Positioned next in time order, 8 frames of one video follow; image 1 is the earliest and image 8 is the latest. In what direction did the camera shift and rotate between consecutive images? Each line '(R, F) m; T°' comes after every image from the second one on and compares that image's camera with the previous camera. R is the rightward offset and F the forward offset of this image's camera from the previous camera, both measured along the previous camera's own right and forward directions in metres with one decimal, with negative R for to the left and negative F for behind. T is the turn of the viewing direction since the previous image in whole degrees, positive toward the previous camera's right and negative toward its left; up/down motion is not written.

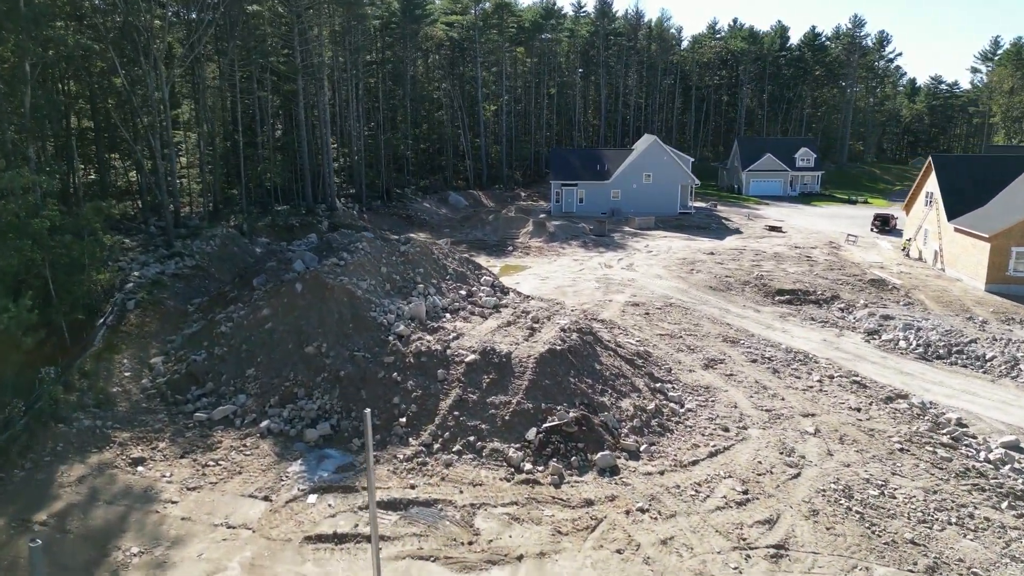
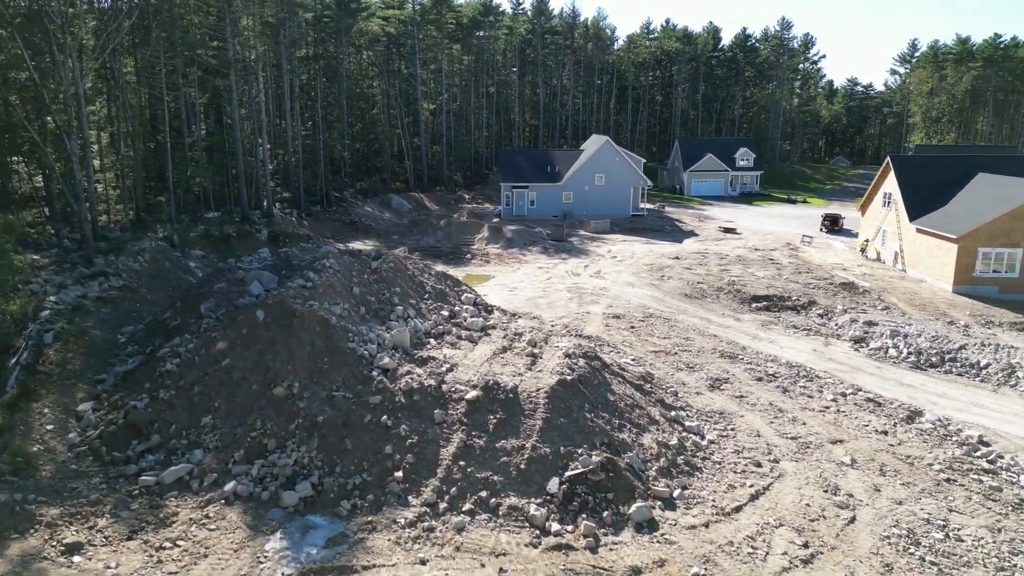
(-1.3, +2.0) m; +6°
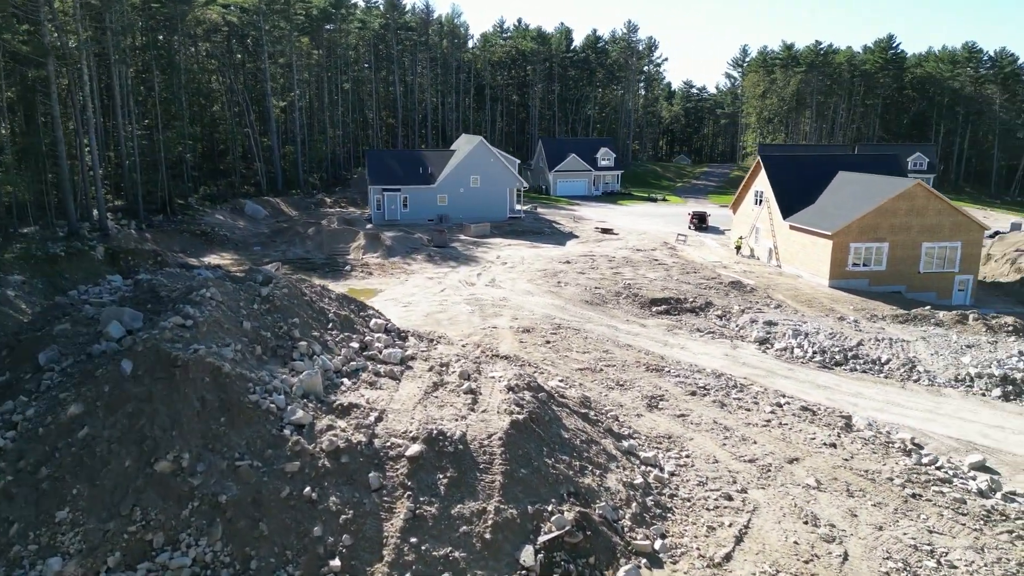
(-1.3, +2.1) m; +12°
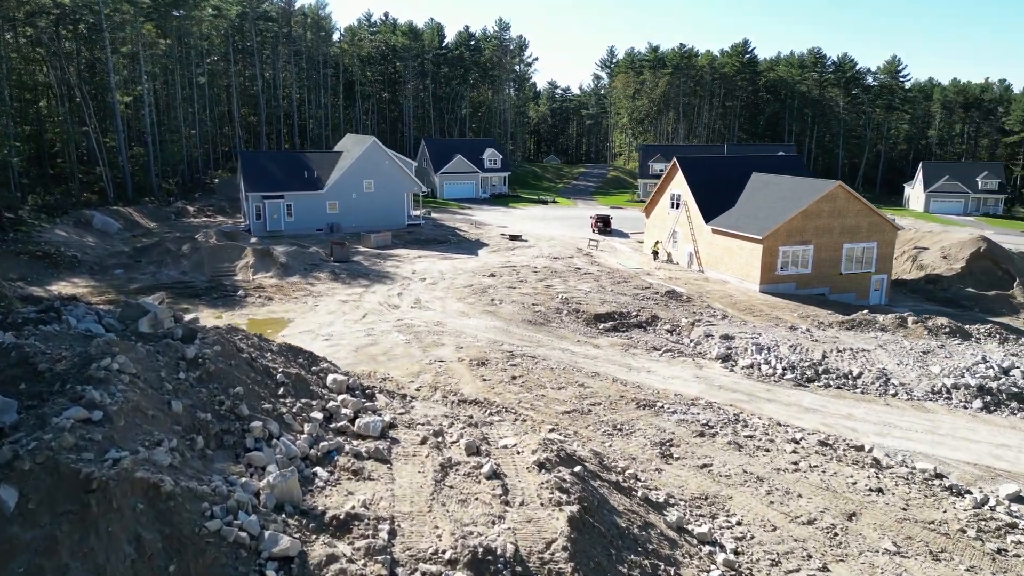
(-2.2, +3.0) m; +11°
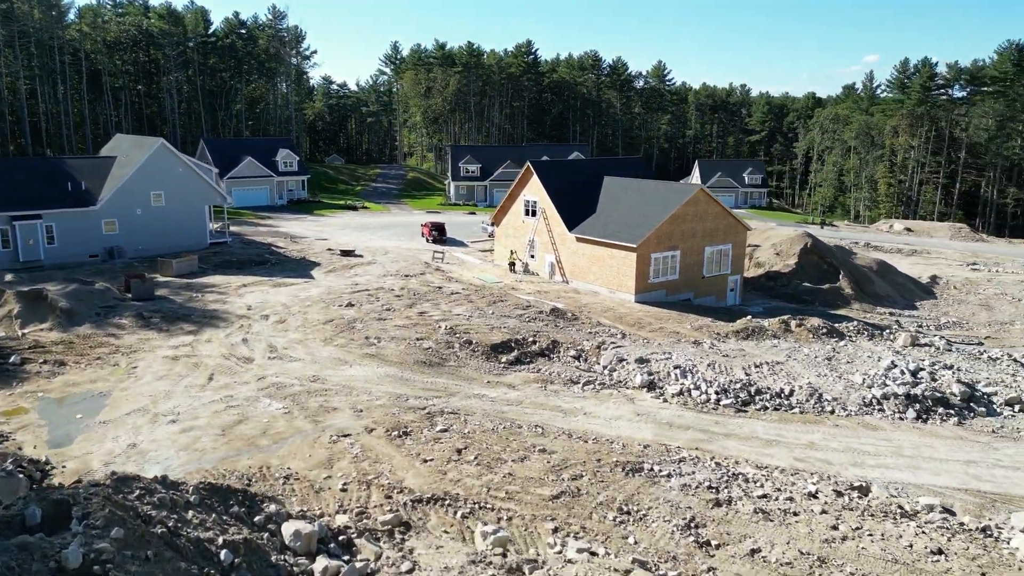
(-3.0, +3.9) m; +18°
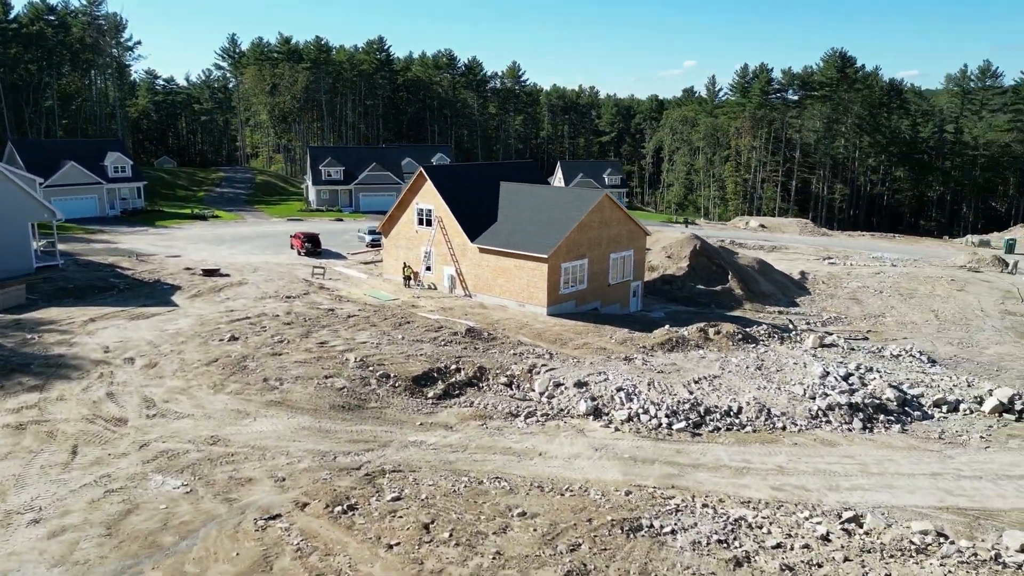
(-1.9, +2.3) m; +12°
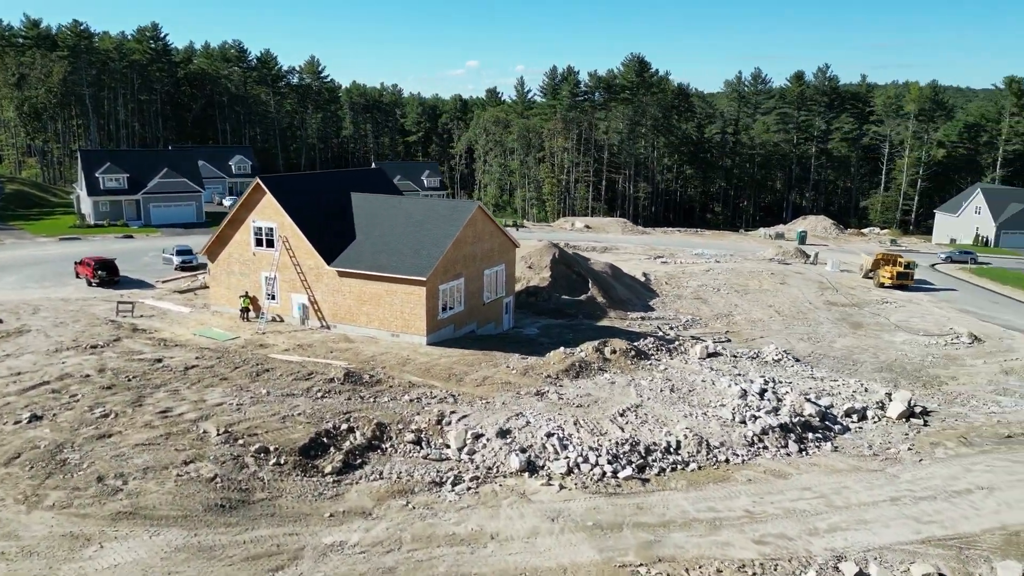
(-2.3, +3.1) m; +16°
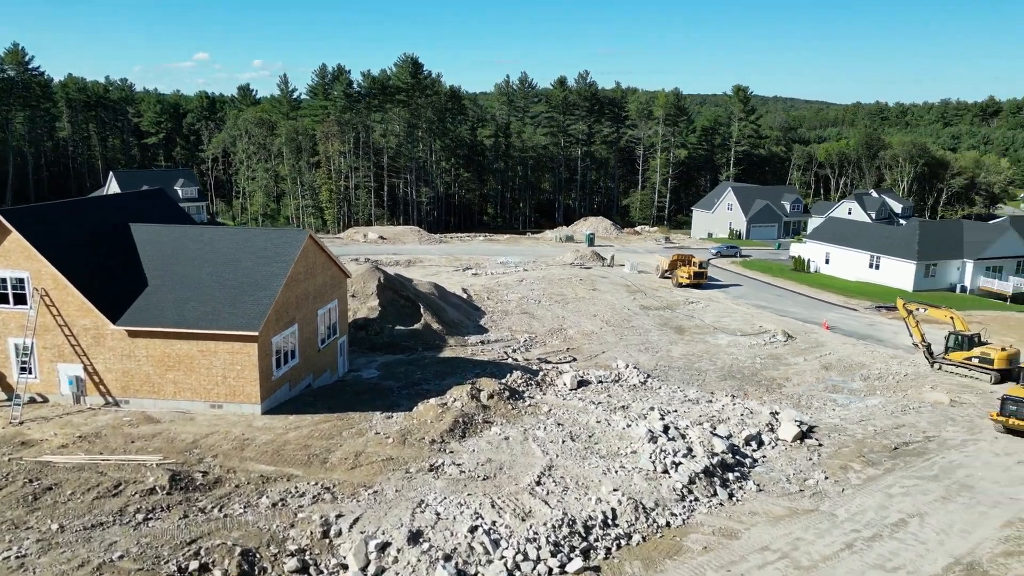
(-2.4, +3.5) m; +19°
